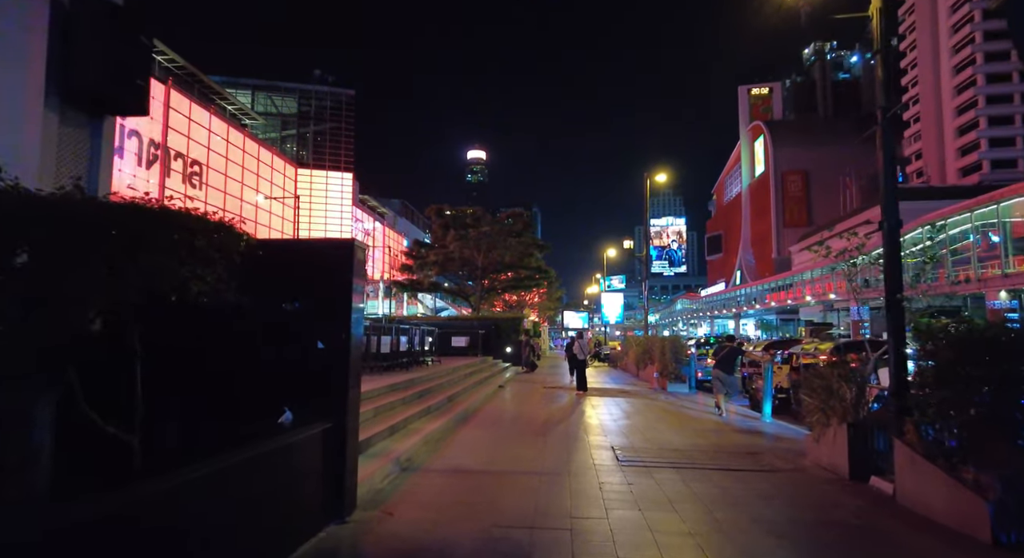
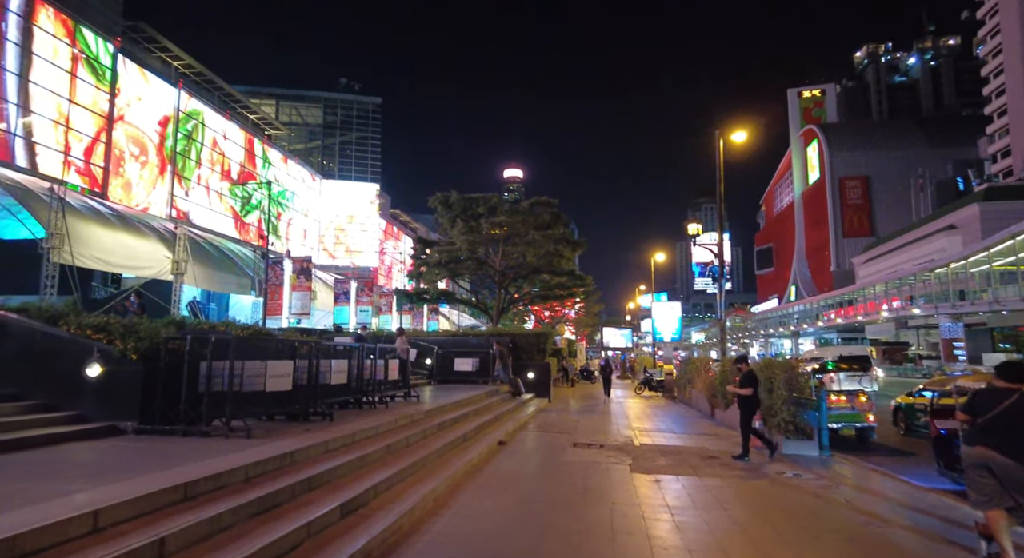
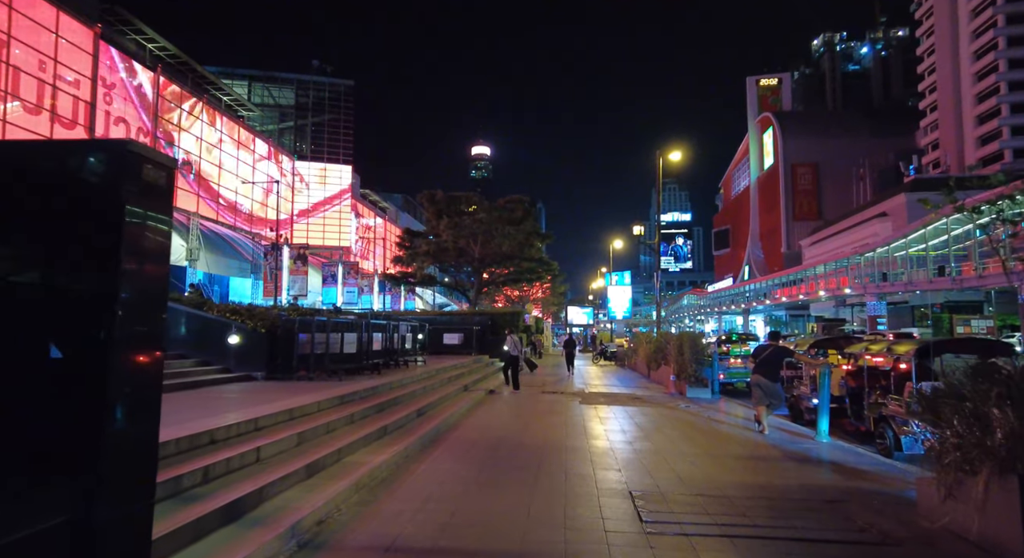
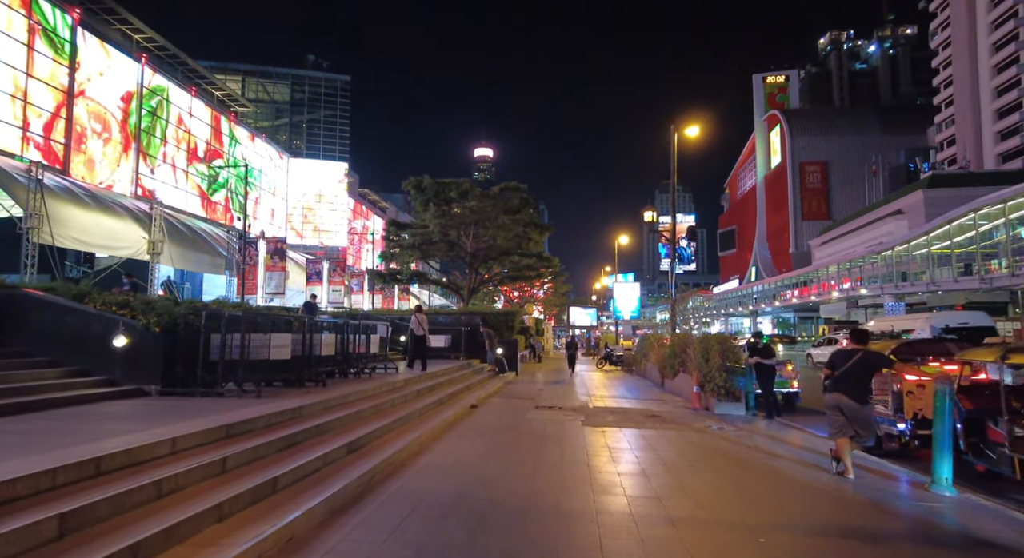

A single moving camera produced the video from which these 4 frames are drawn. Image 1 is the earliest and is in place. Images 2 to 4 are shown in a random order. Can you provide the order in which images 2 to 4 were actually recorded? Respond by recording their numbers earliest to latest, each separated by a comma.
3, 4, 2
